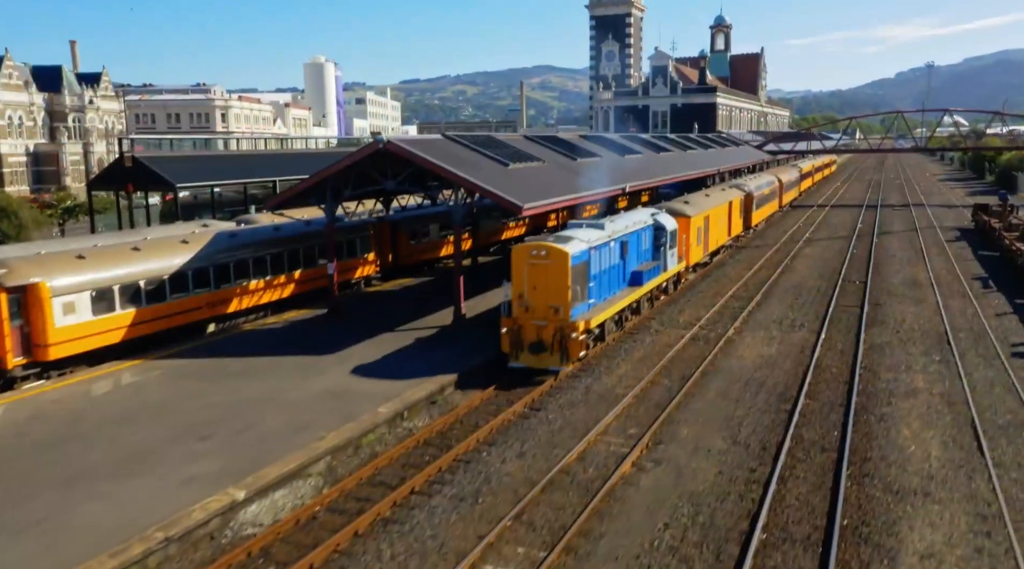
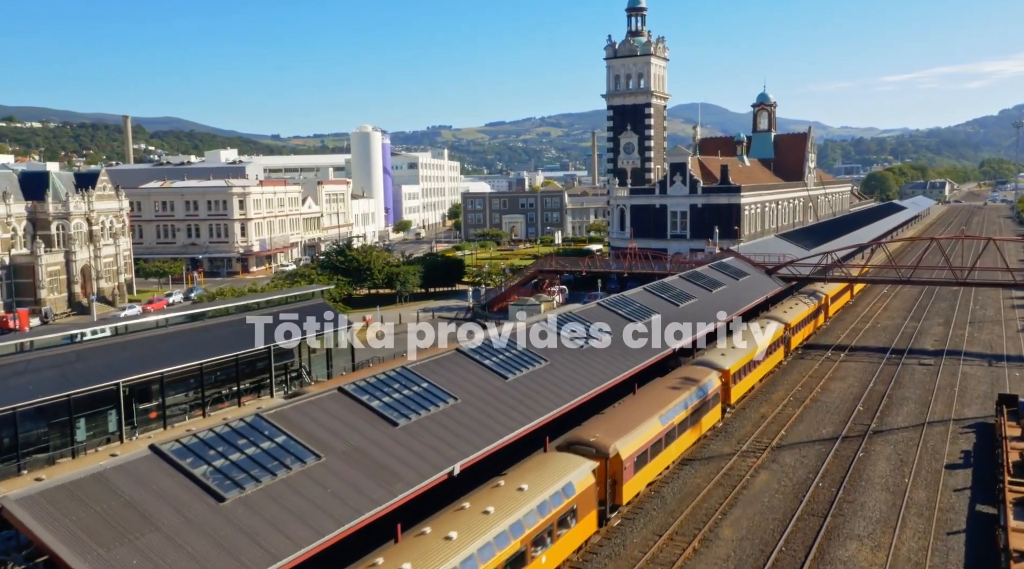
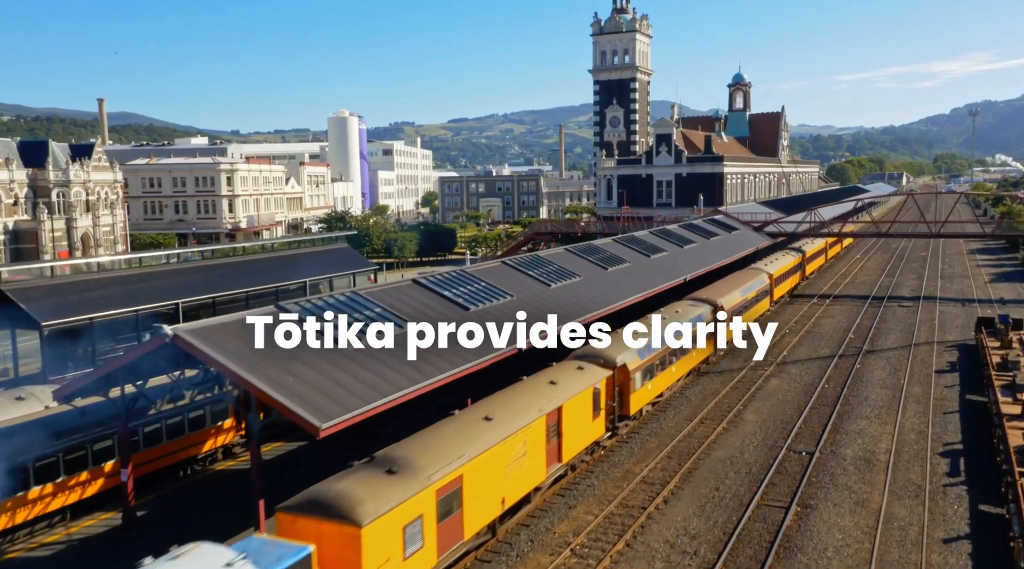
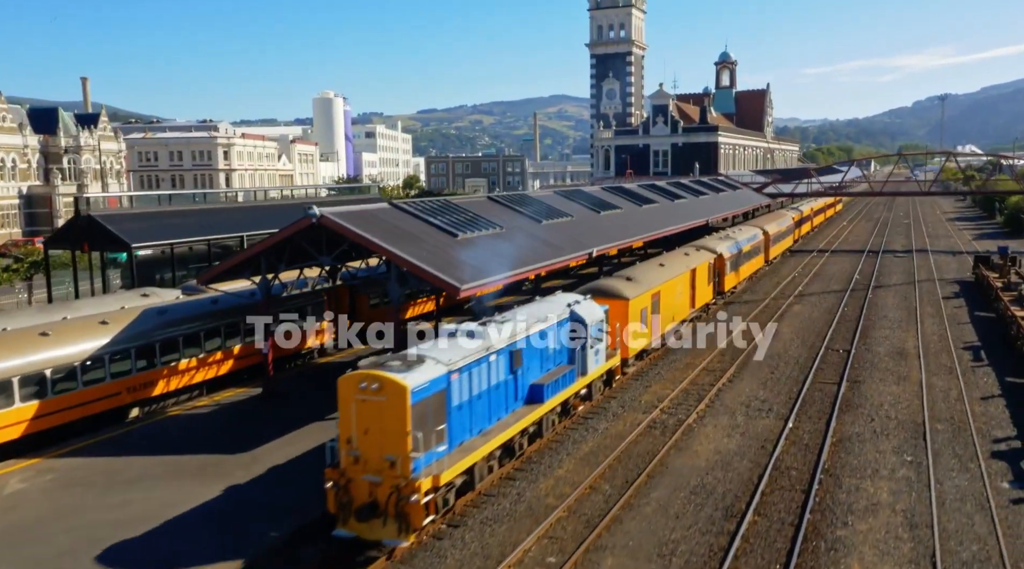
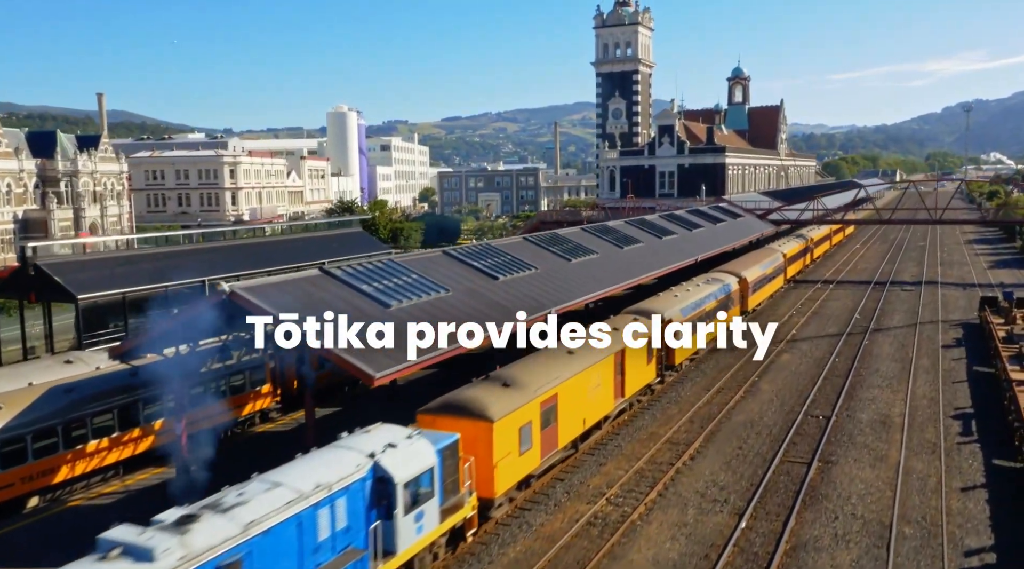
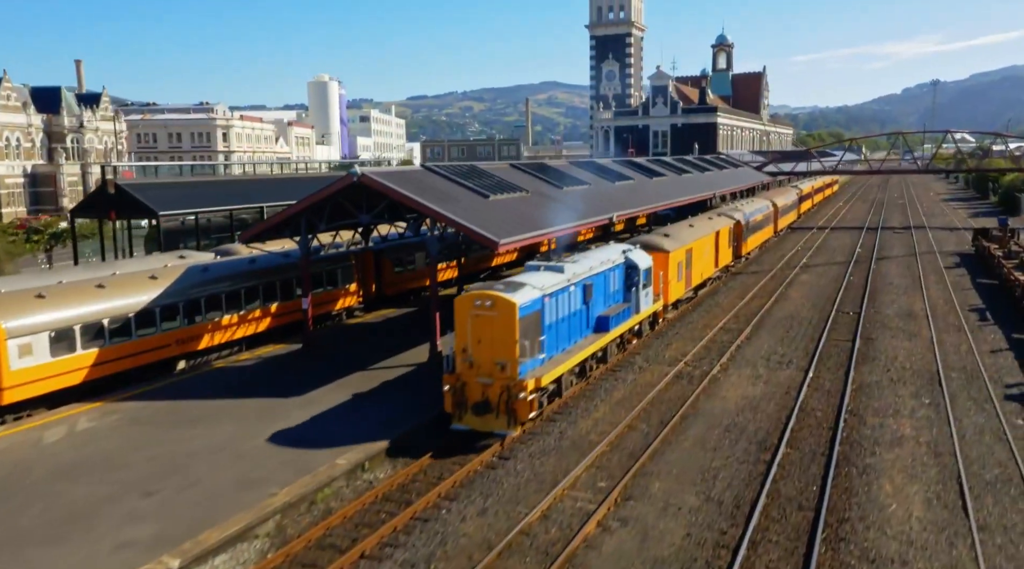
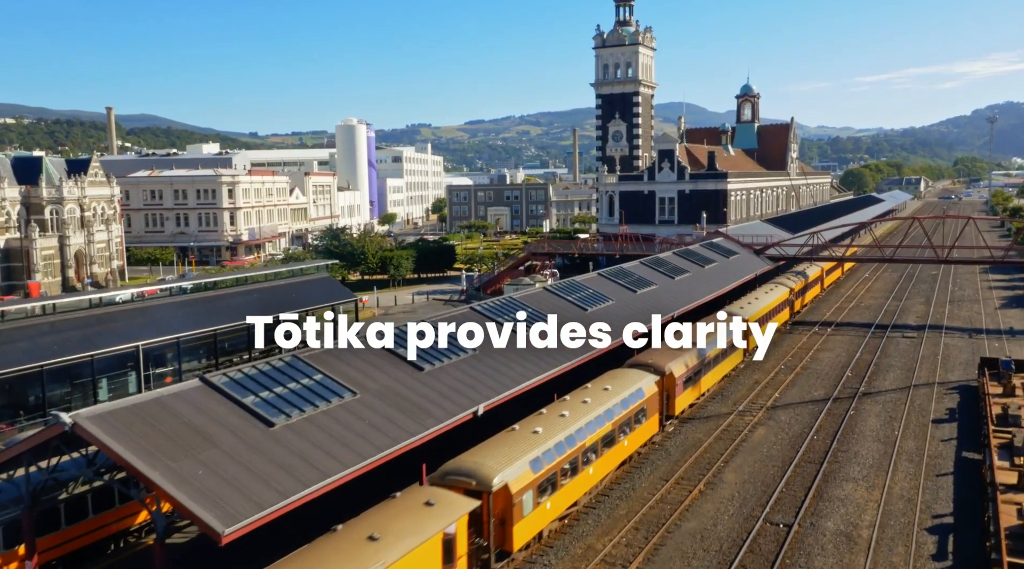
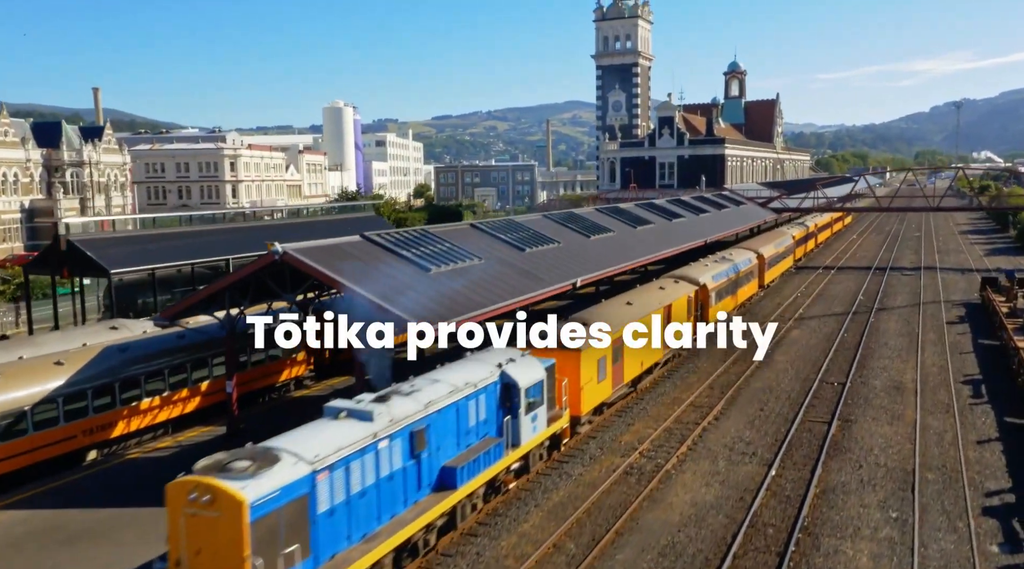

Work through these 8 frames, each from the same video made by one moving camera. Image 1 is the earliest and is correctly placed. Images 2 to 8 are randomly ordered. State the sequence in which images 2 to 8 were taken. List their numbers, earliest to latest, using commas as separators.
6, 4, 8, 5, 3, 7, 2
